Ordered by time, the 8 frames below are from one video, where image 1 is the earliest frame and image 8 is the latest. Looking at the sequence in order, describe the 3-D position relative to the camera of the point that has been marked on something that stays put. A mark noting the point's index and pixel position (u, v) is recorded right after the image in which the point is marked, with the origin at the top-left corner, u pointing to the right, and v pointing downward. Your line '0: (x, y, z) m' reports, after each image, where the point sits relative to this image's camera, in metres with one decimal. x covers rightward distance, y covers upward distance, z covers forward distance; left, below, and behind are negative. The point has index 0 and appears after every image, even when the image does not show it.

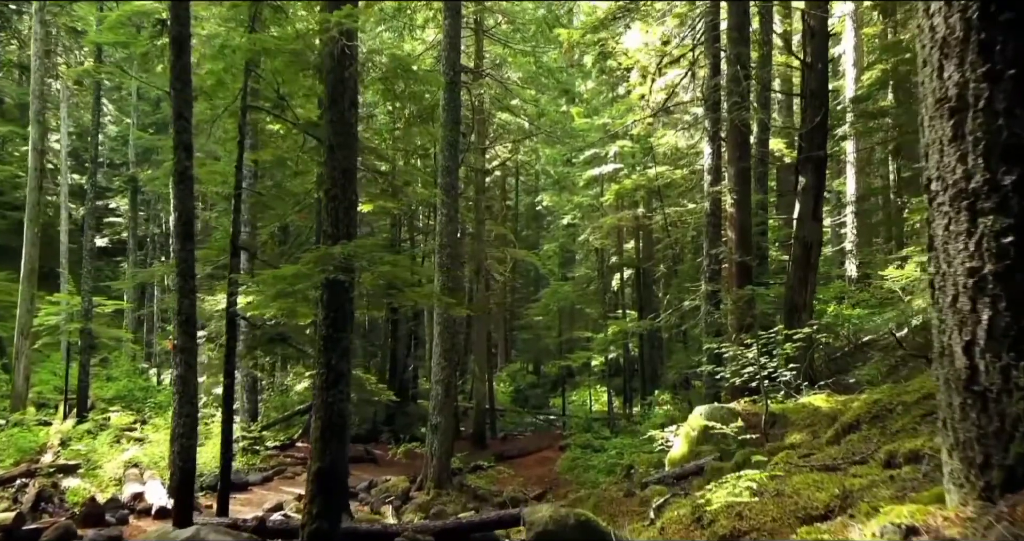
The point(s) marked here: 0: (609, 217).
0: (+2.5, +1.3, +18.6) m
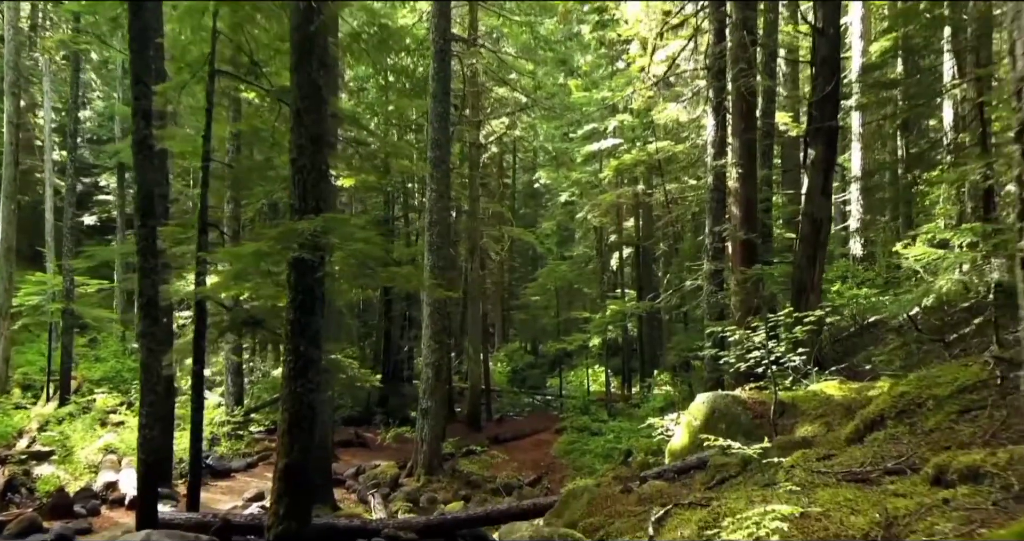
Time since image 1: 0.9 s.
0: (+2.4, +1.9, +18.0) m
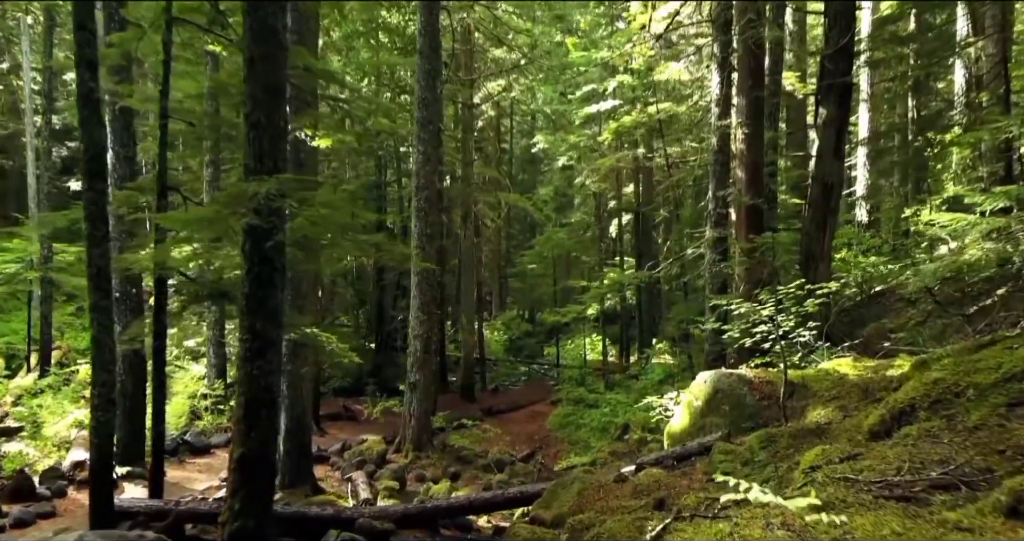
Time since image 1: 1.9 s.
0: (+2.2, +2.6, +17.3) m
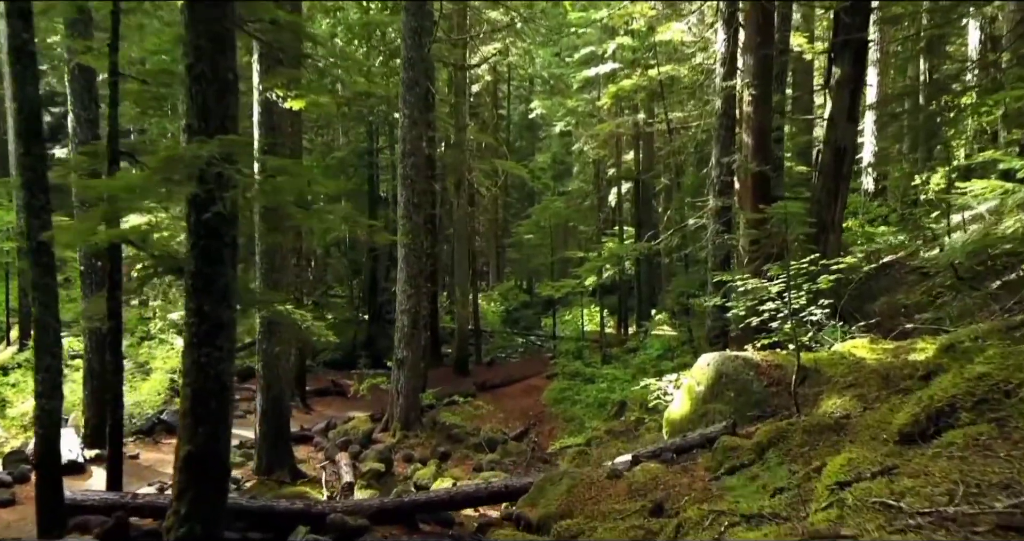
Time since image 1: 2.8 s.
0: (+2.1, +3.3, +16.5) m
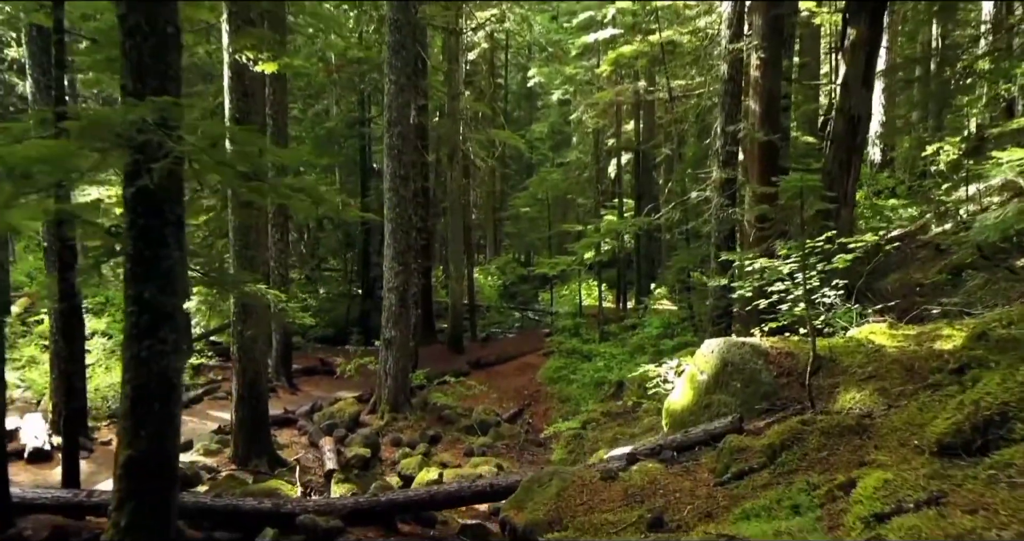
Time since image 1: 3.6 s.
0: (+2.0, +3.9, +15.8) m
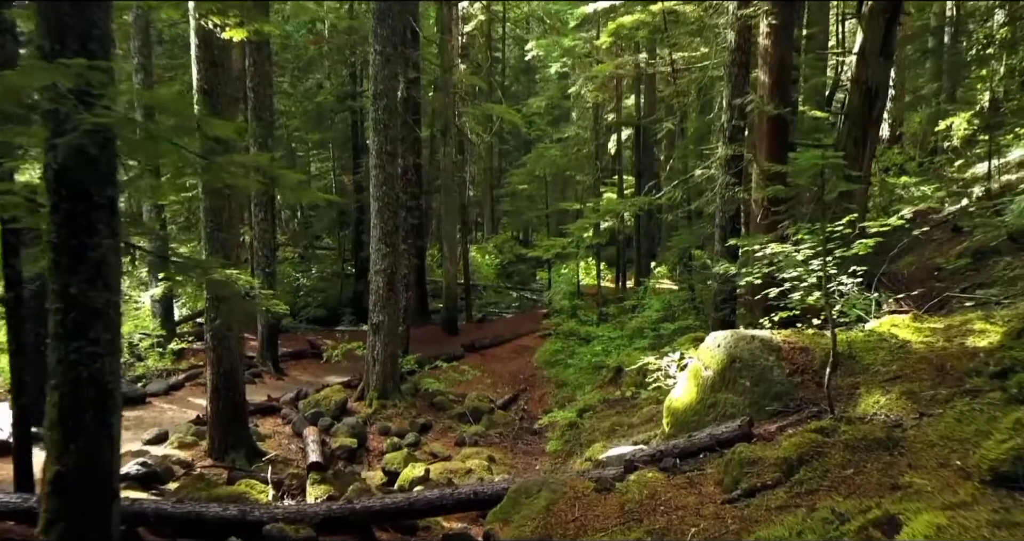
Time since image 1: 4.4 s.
0: (+1.9, +4.3, +15.2) m
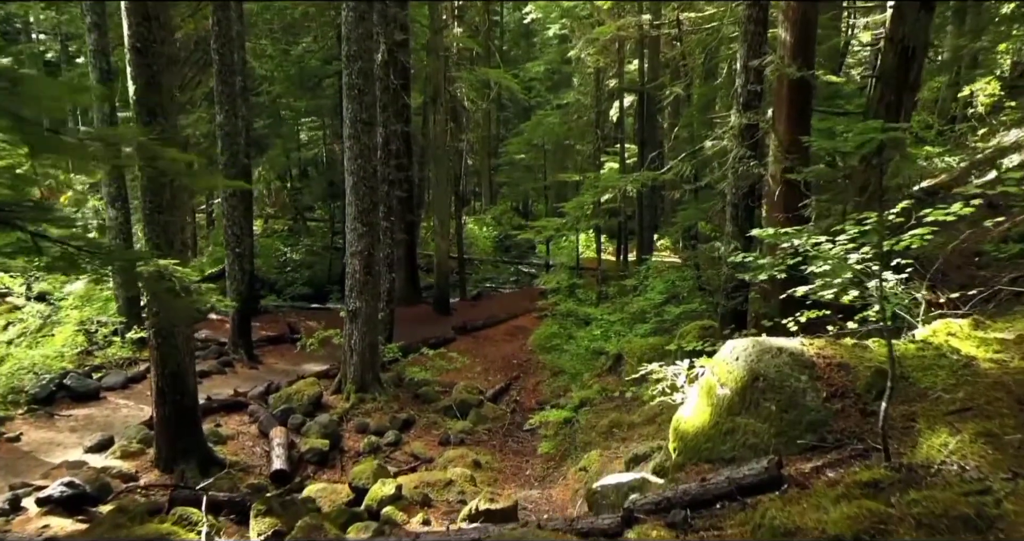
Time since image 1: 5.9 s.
0: (+1.8, +4.7, +14.0) m
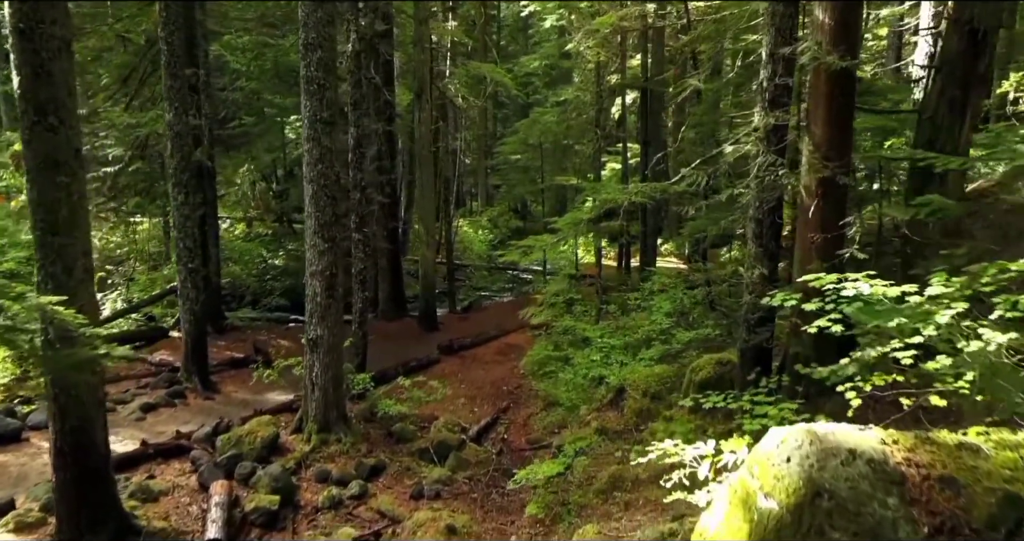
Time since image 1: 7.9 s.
0: (+1.6, +4.5, +12.7) m
